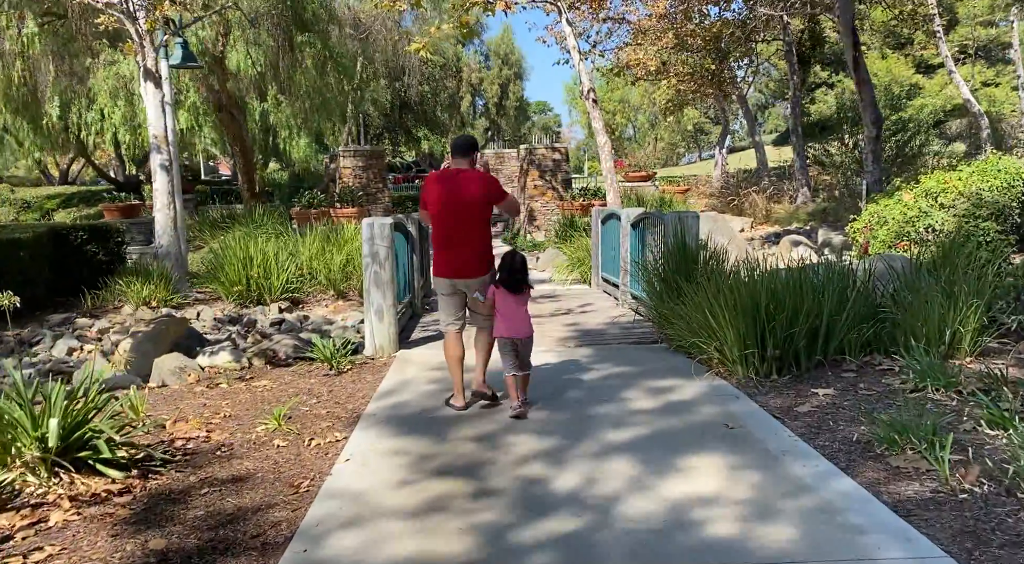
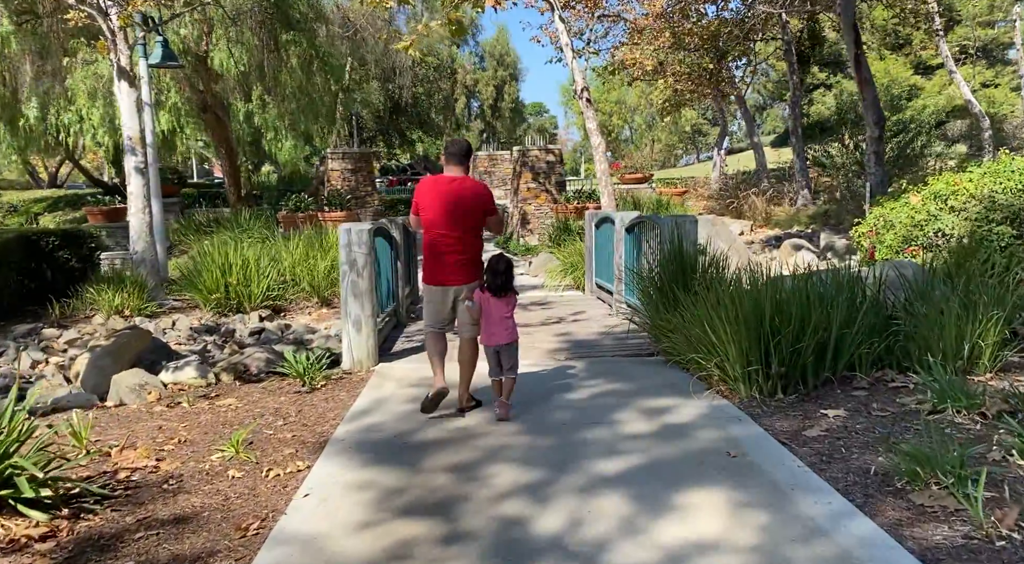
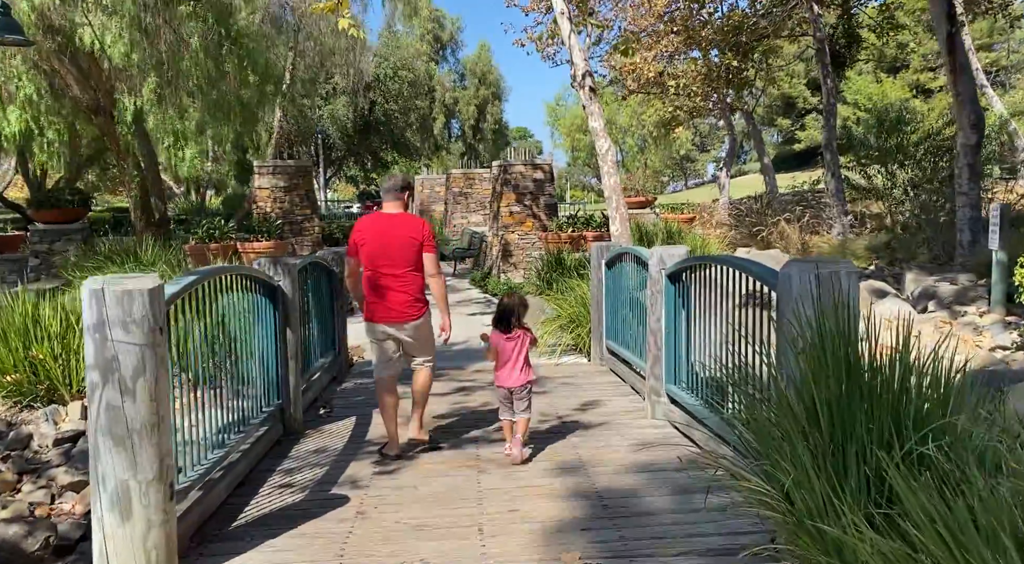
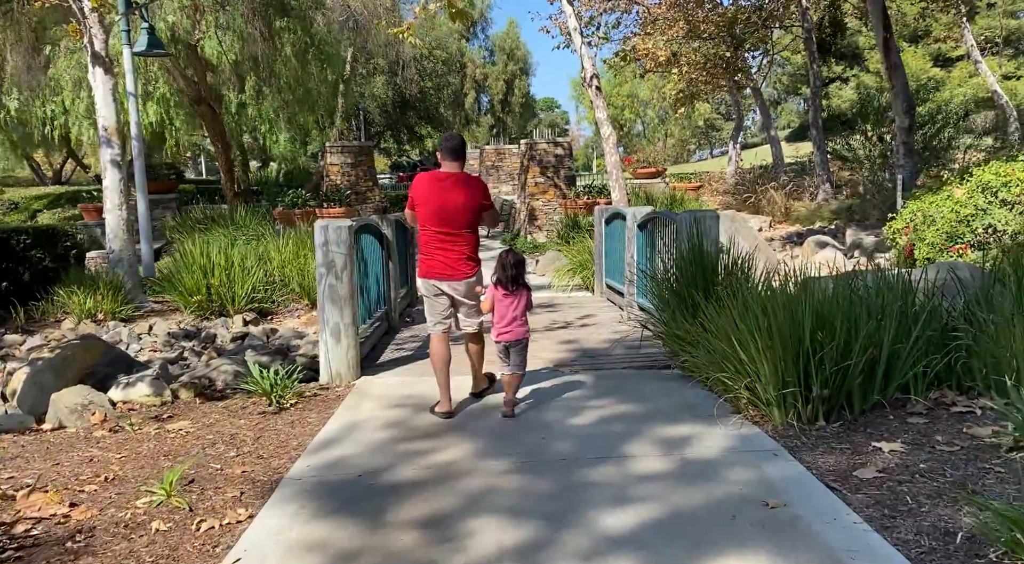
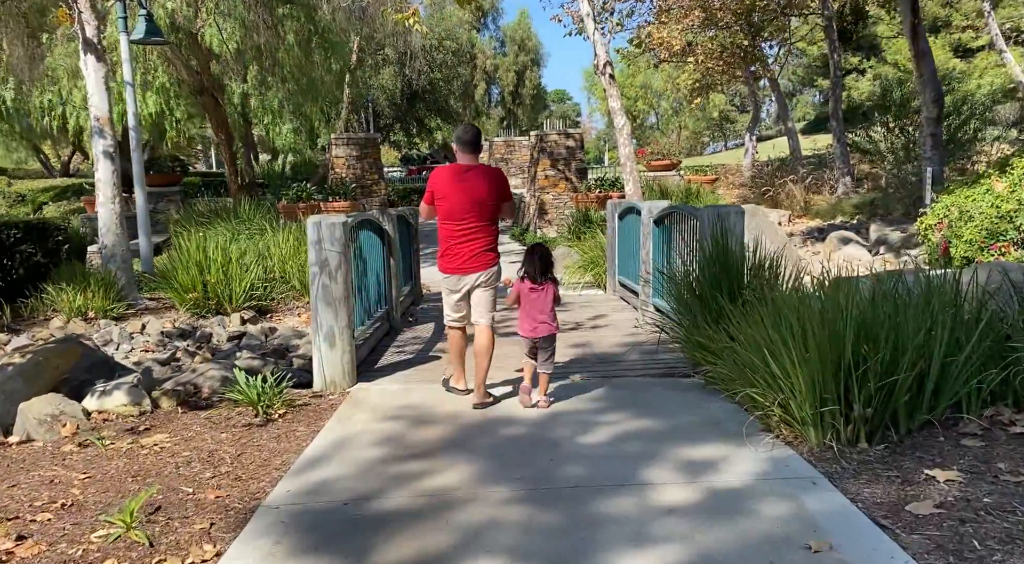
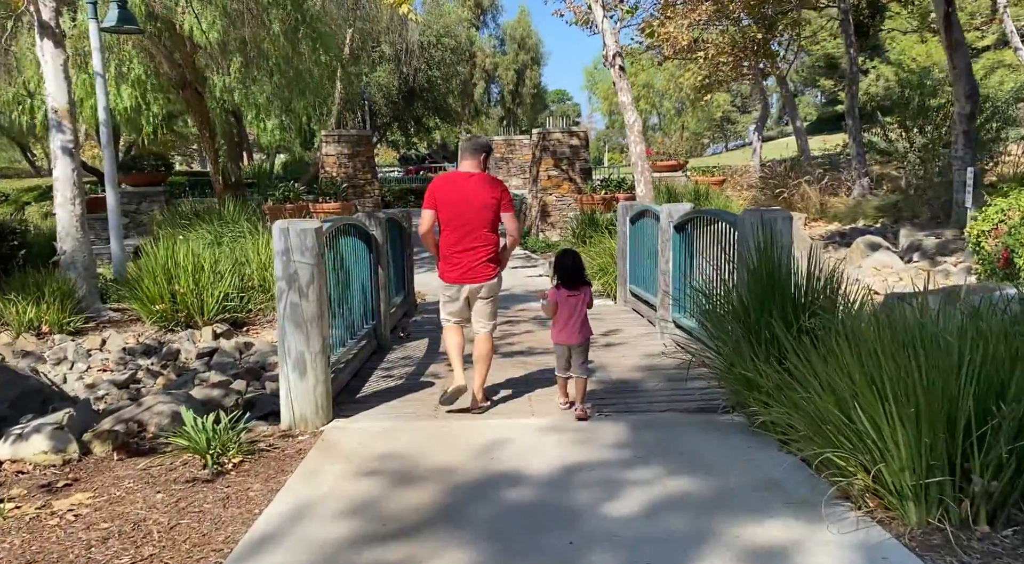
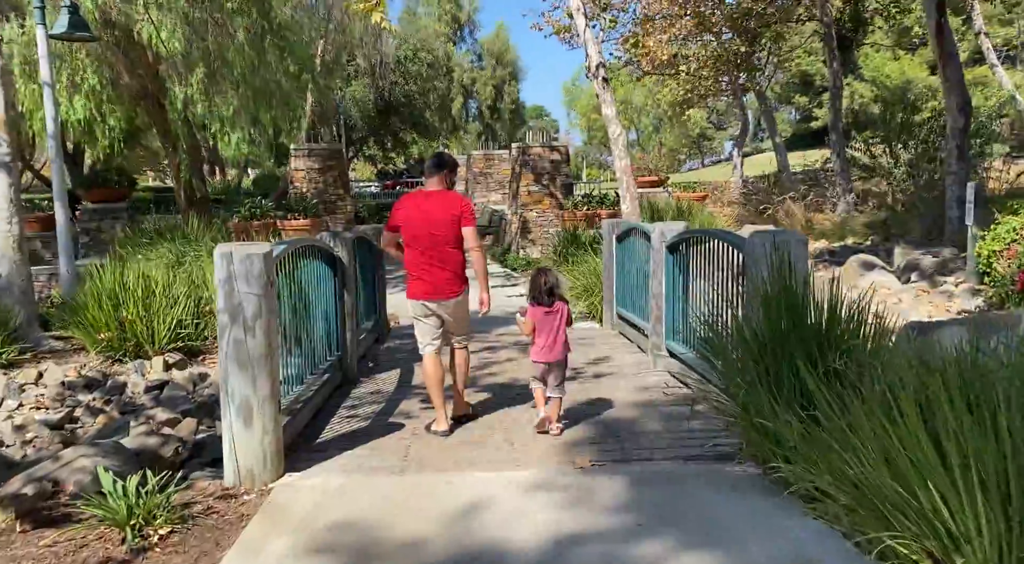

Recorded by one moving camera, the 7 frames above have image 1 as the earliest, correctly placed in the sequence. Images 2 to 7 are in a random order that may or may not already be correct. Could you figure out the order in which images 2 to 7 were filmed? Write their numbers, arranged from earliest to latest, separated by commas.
2, 4, 5, 6, 7, 3
